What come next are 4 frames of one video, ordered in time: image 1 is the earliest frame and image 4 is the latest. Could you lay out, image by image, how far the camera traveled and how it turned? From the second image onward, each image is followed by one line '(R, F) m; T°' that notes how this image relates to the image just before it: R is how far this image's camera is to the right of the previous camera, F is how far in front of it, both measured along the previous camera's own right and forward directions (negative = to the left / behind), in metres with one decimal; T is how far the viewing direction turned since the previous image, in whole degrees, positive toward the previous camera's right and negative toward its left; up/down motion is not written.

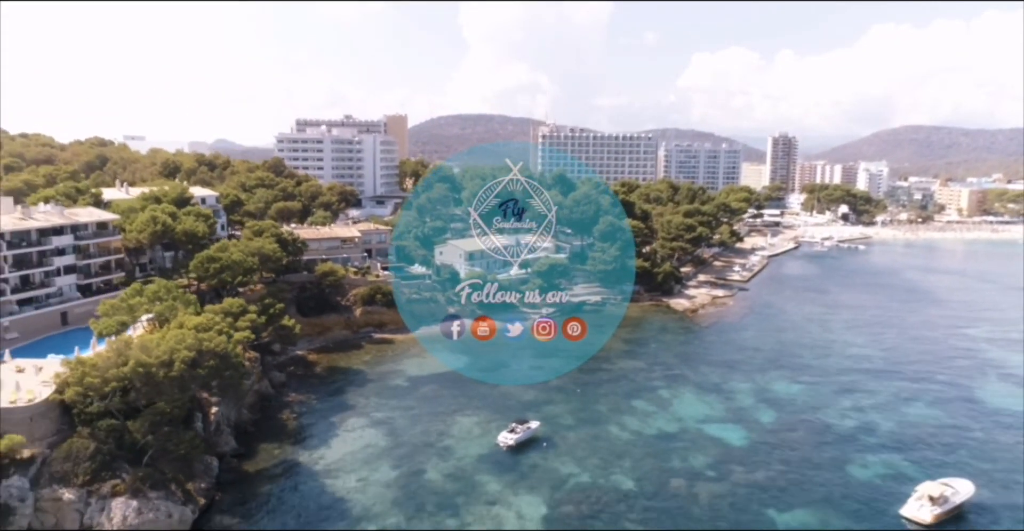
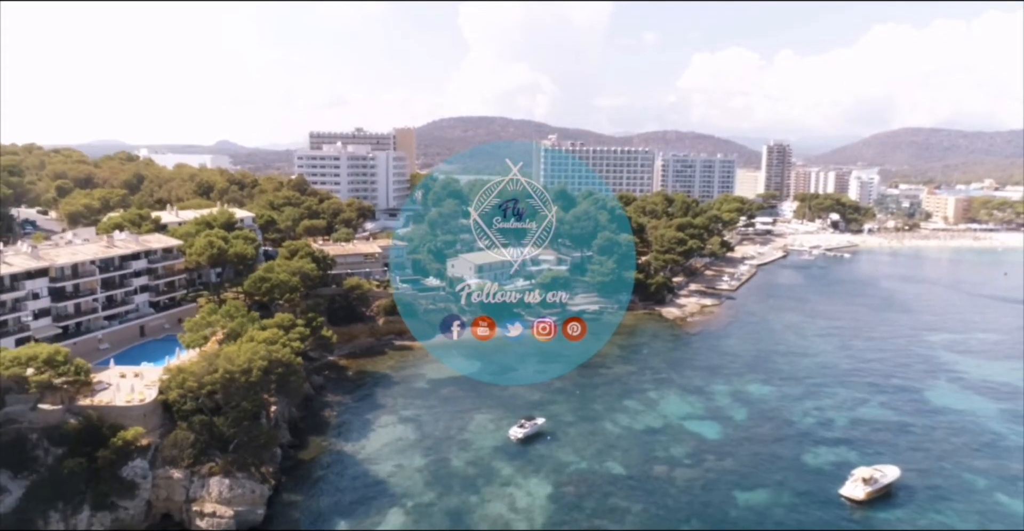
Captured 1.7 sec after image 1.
(-0.4, -4.5) m; 0°
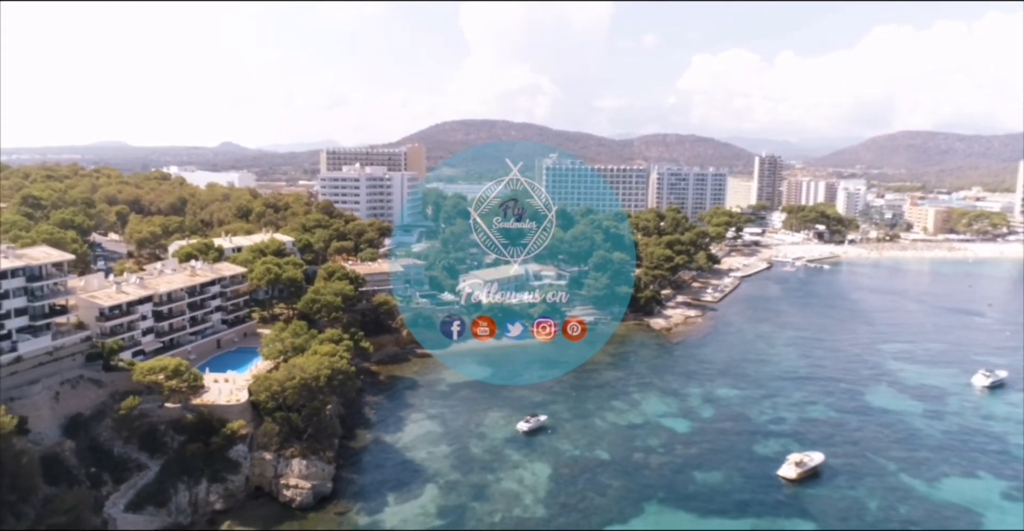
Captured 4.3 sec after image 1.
(-0.4, -6.6) m; 0°
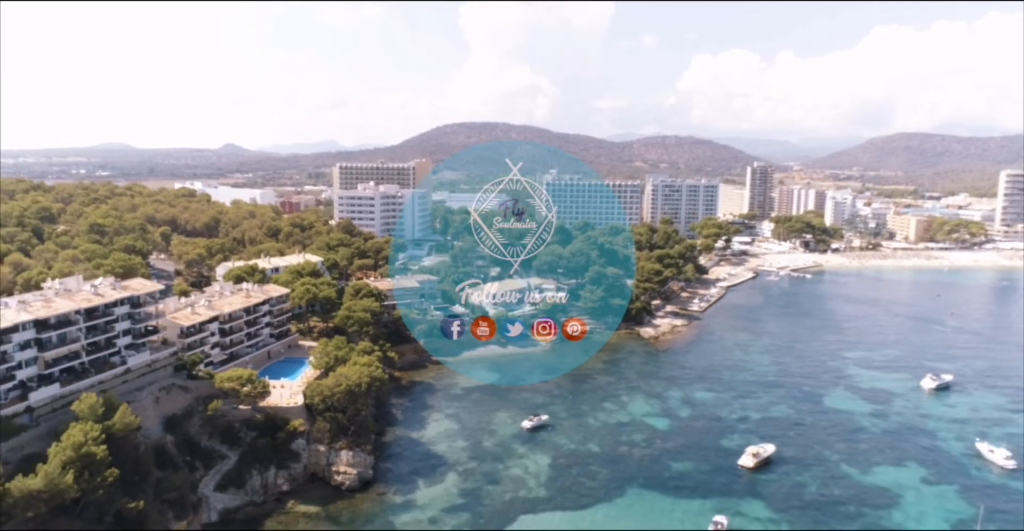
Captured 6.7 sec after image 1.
(-0.4, -6.4) m; 0°
